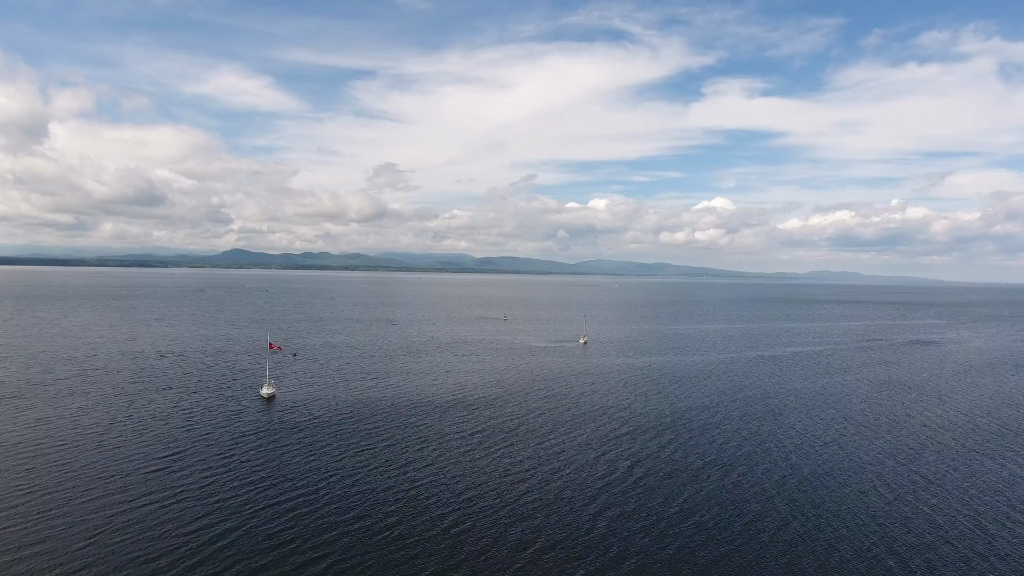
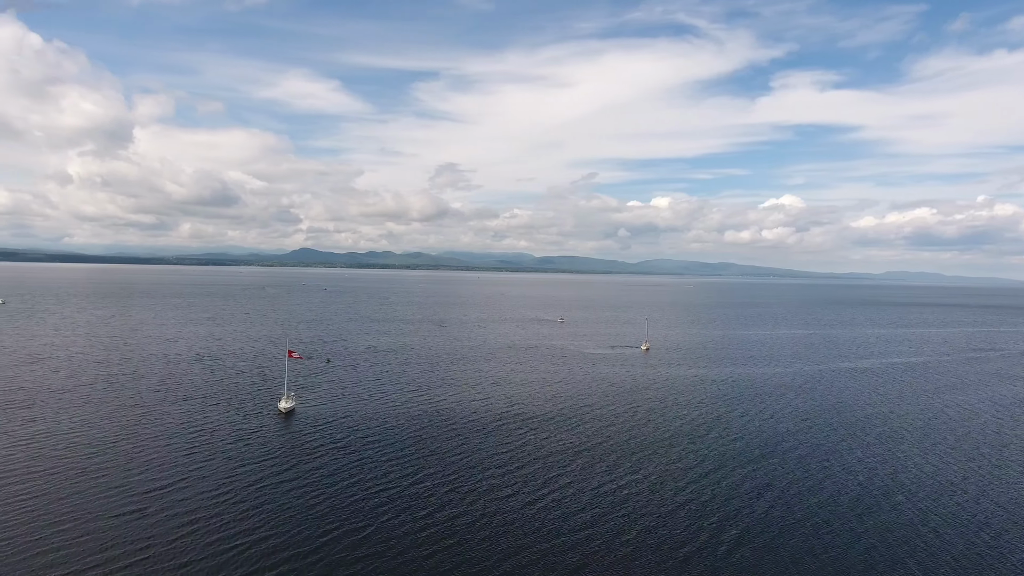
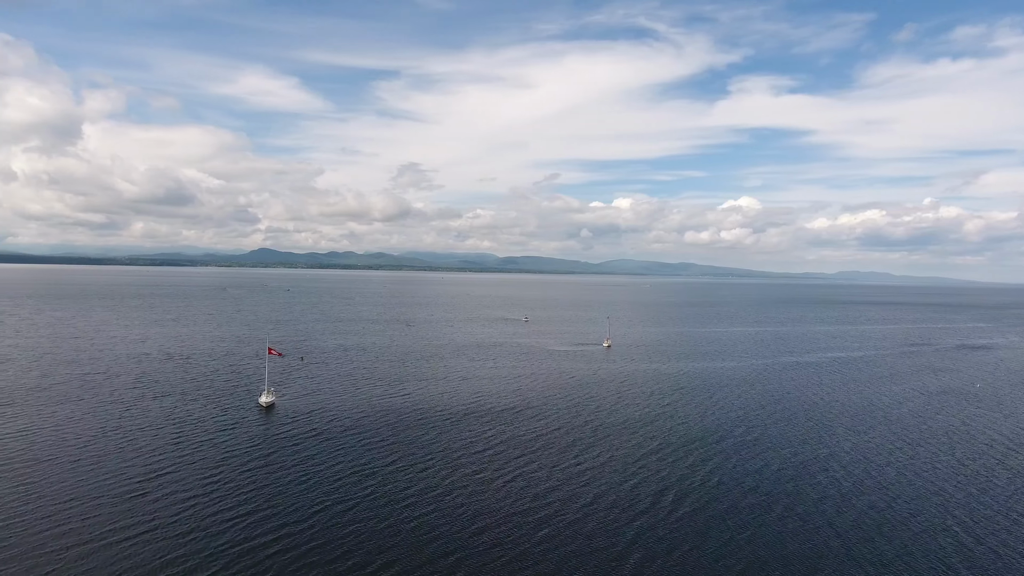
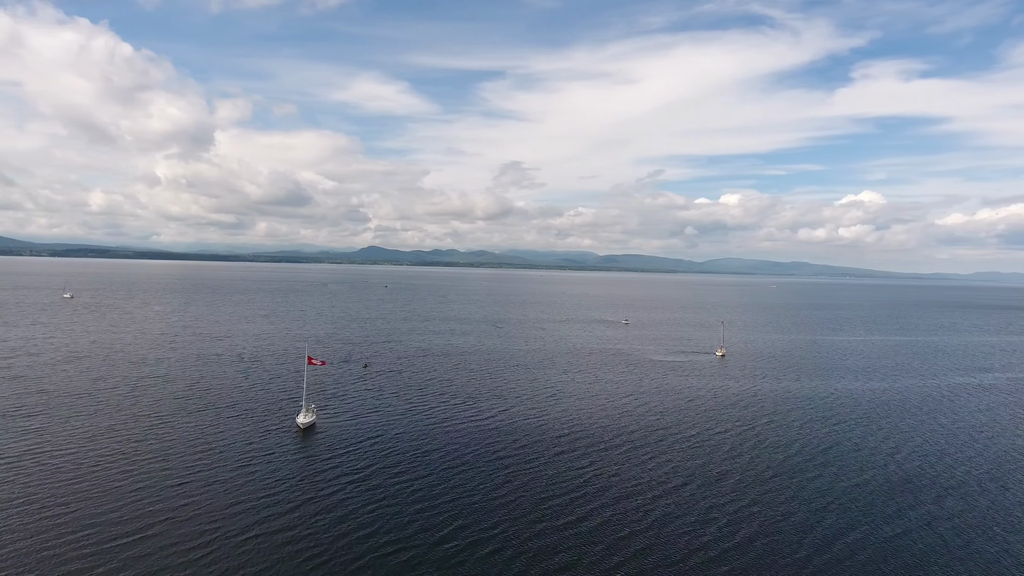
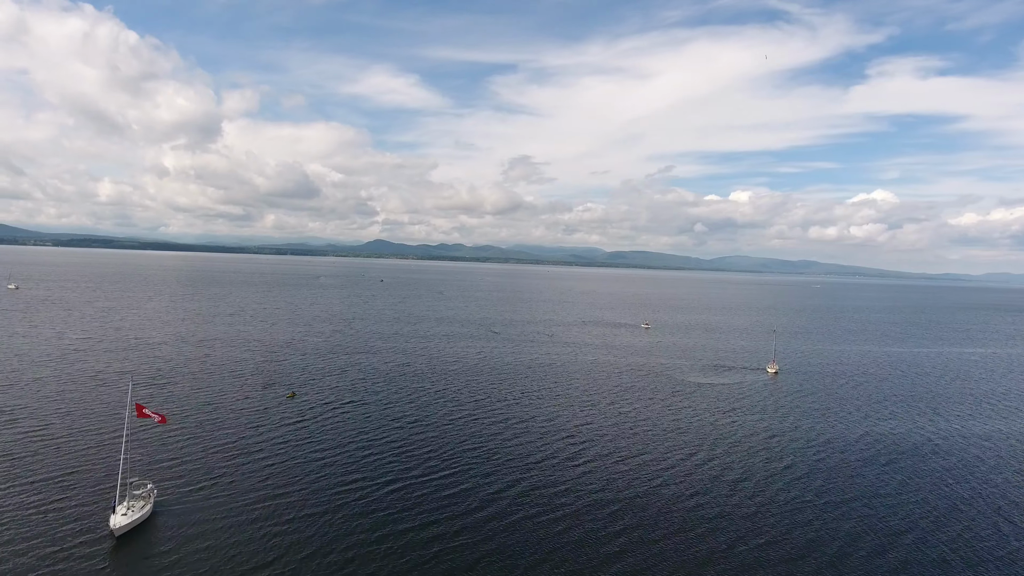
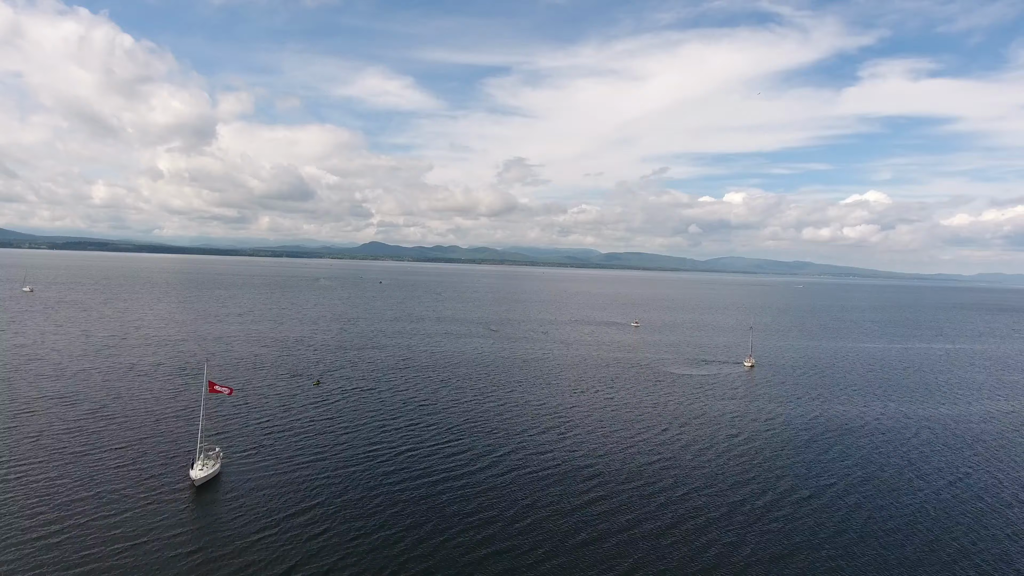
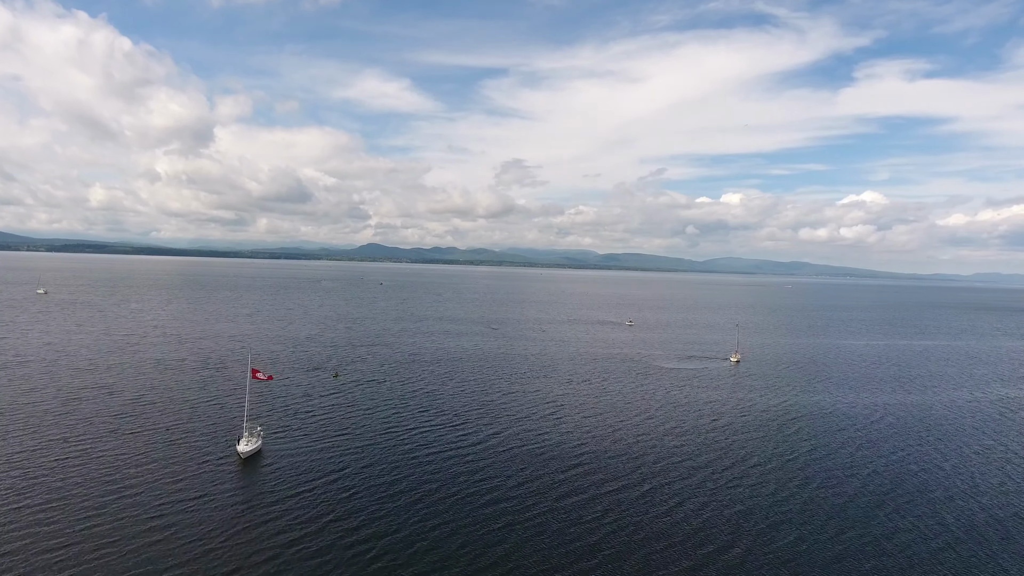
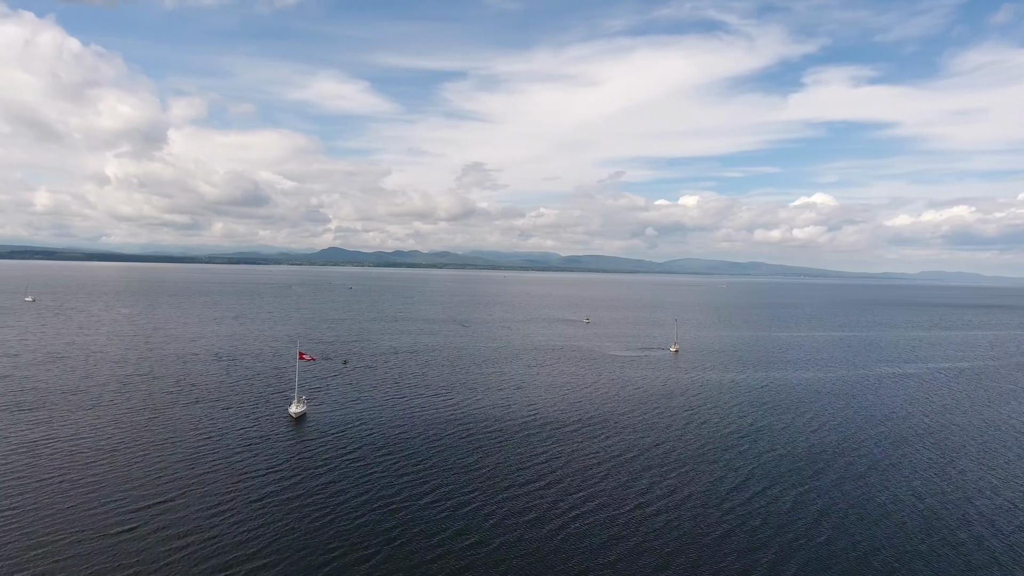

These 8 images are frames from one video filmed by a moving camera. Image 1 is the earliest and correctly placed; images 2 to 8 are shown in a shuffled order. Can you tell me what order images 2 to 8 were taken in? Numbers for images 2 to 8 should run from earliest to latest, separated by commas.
3, 2, 8, 4, 7, 6, 5
